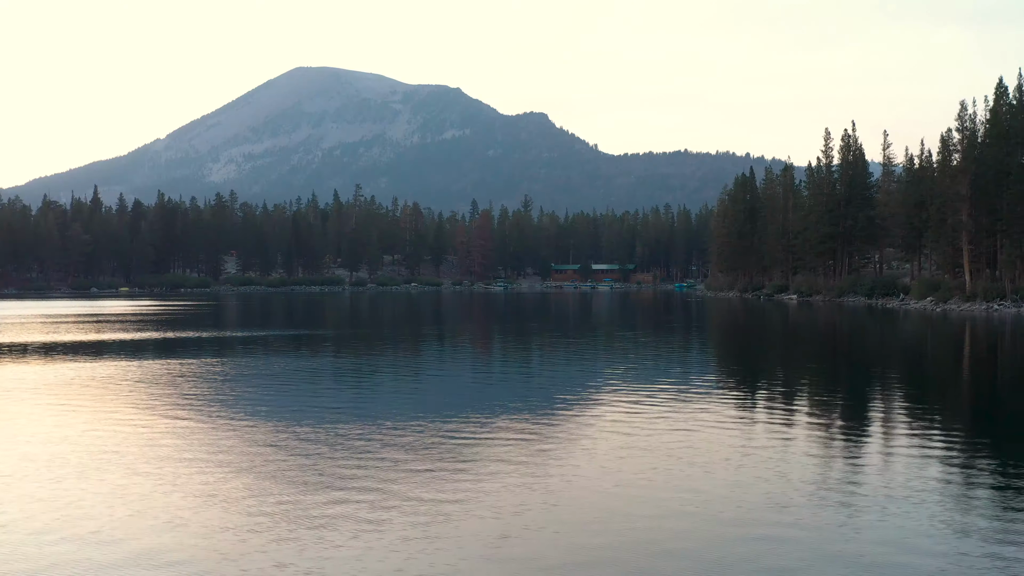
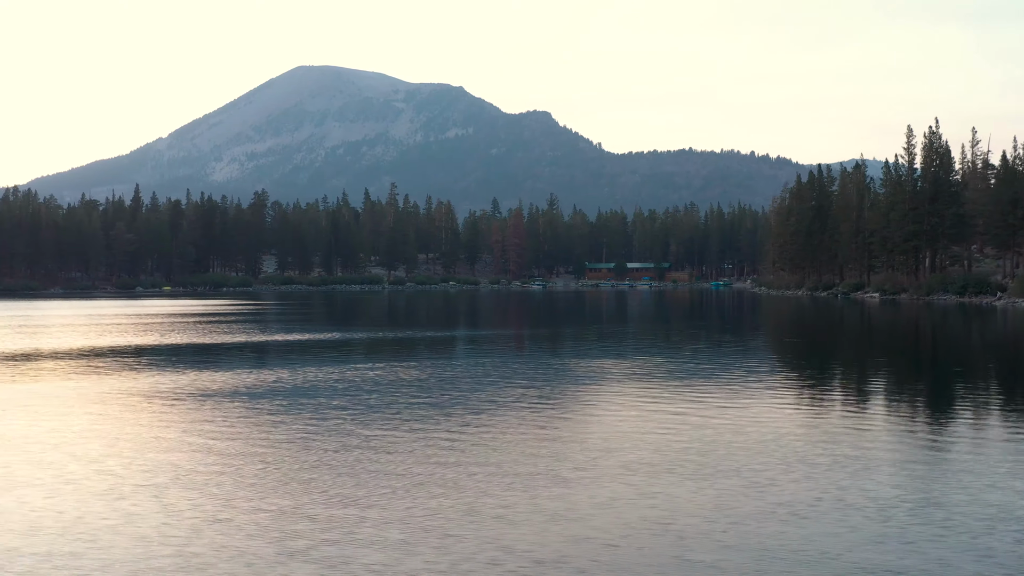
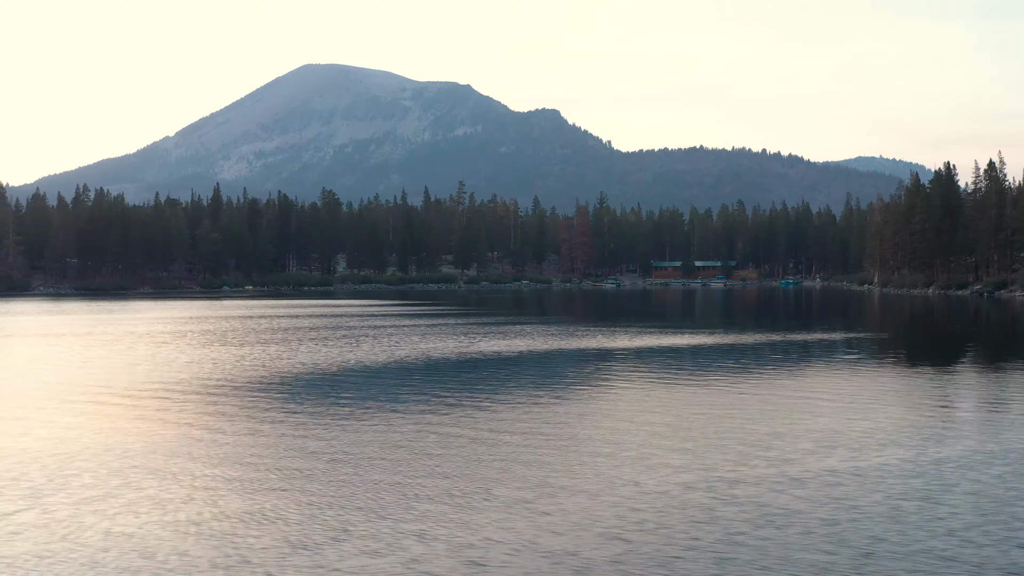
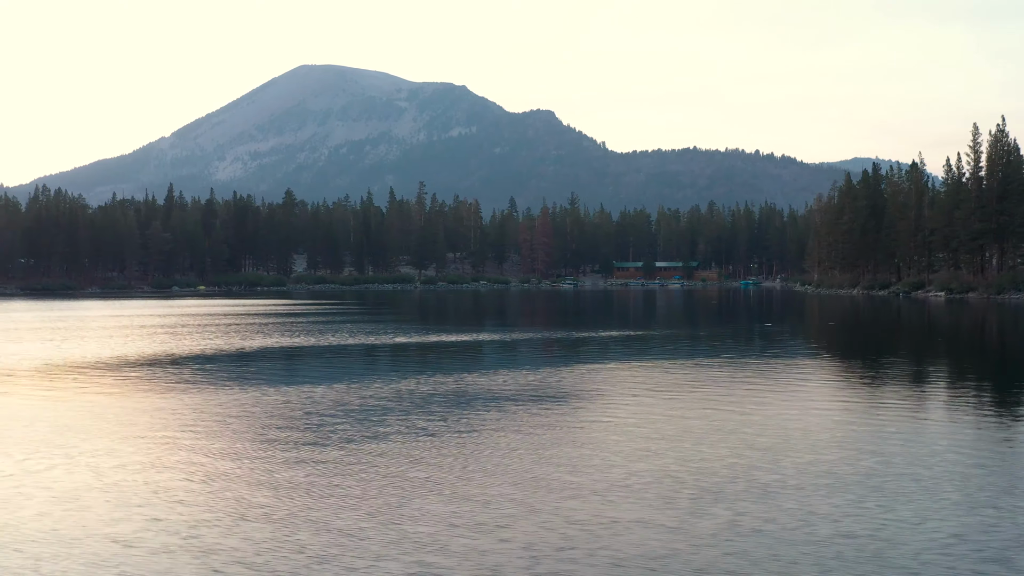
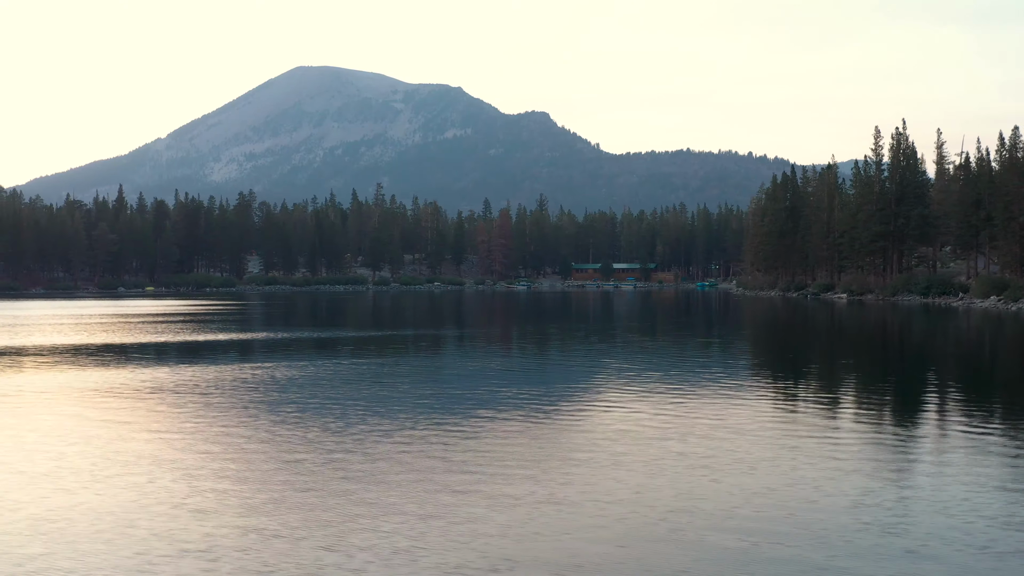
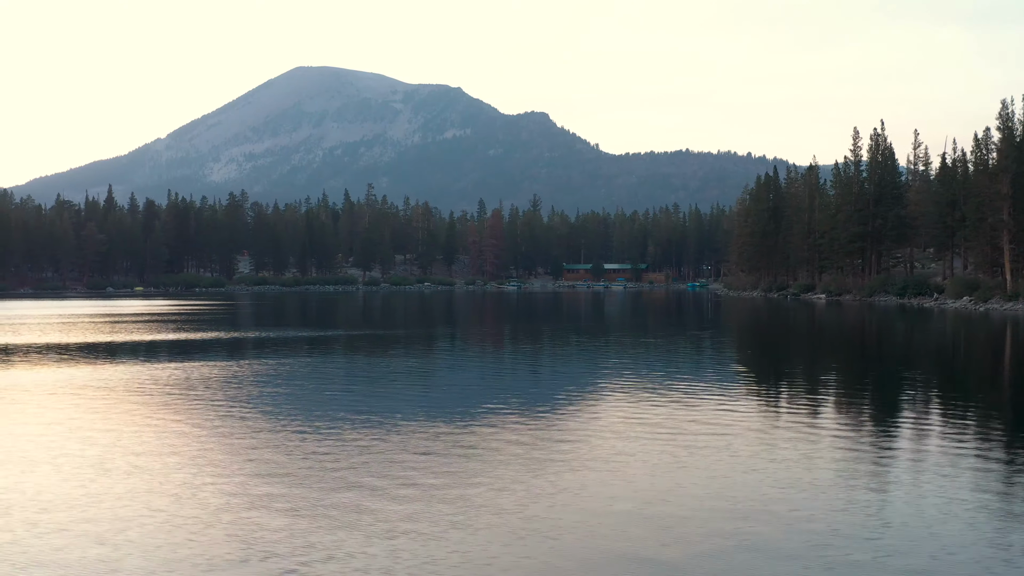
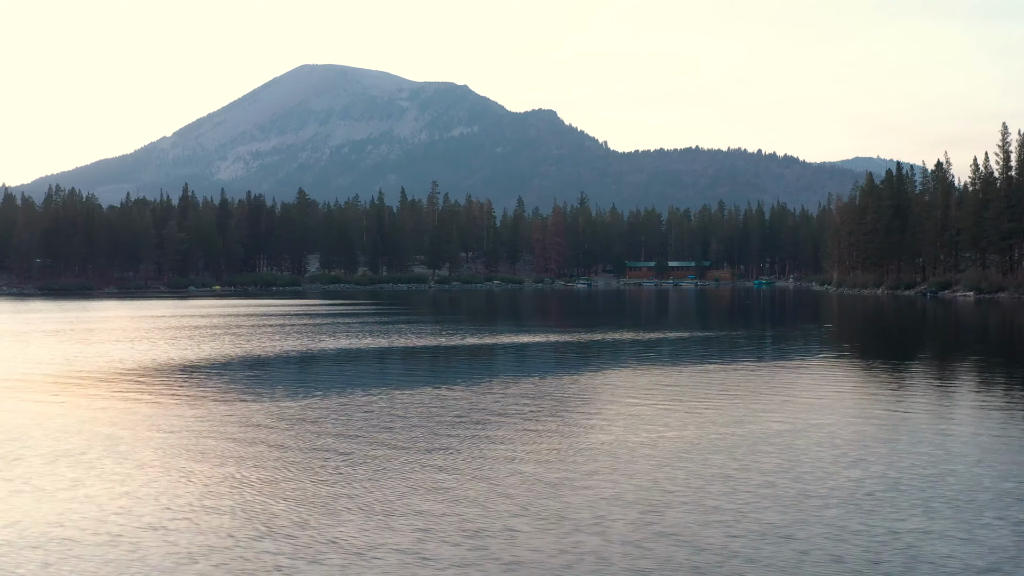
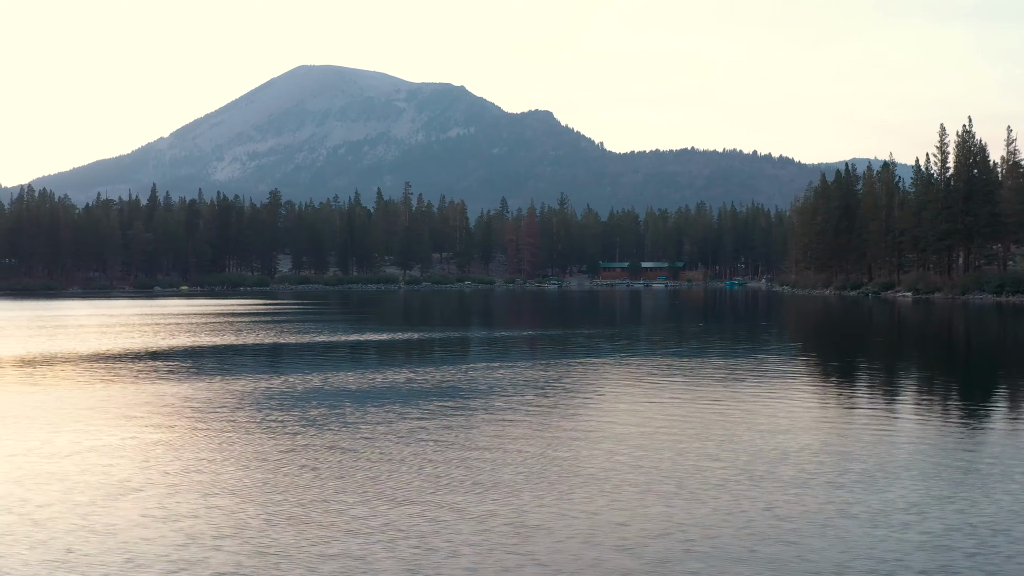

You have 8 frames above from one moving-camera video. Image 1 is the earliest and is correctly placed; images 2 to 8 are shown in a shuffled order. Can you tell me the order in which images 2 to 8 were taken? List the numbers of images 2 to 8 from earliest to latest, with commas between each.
6, 5, 2, 8, 4, 7, 3
